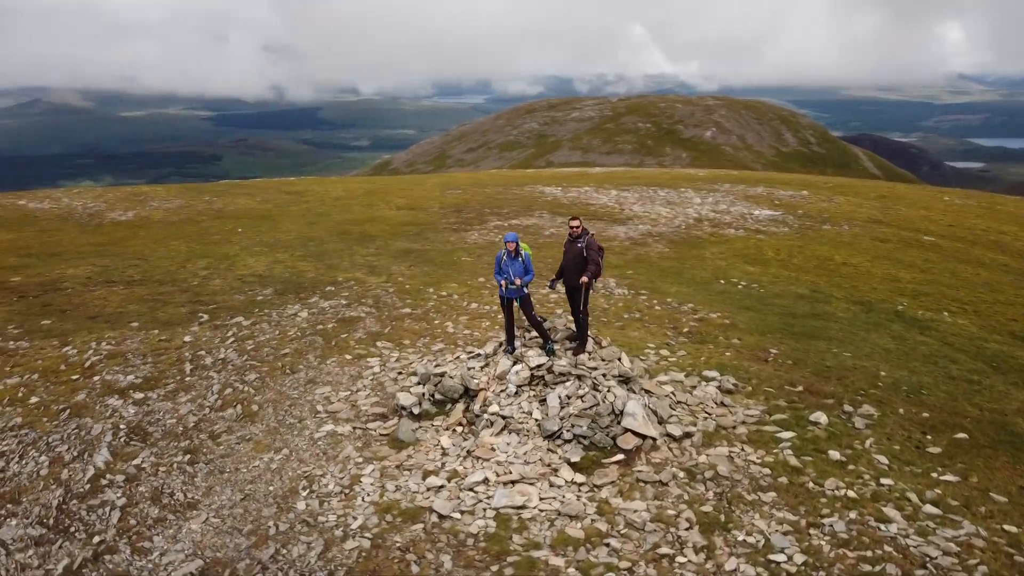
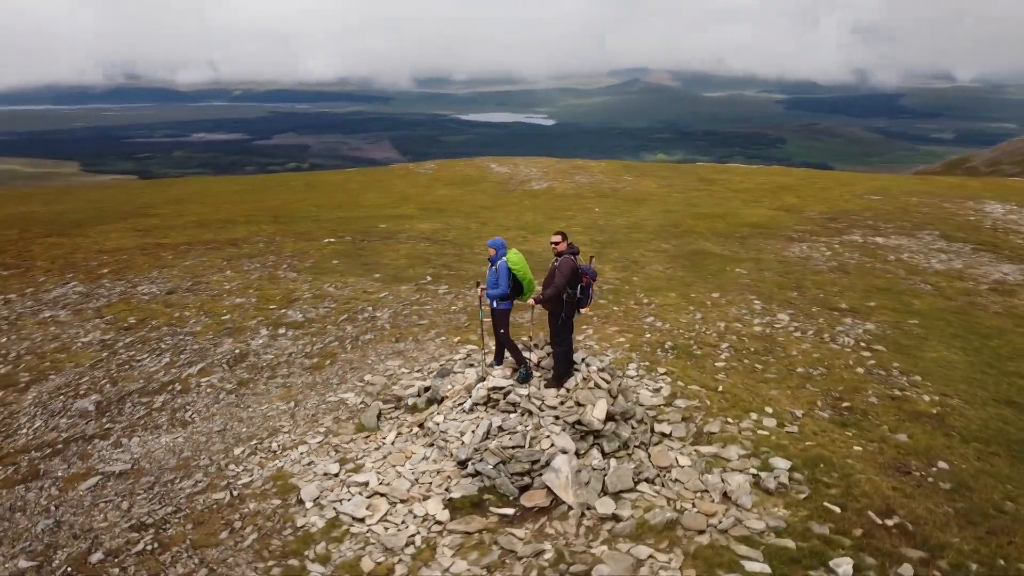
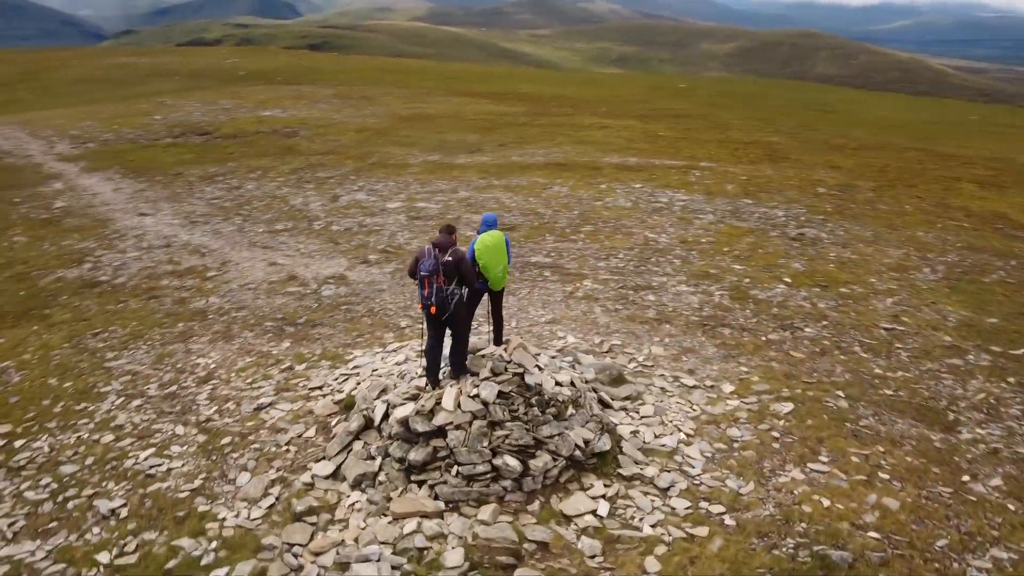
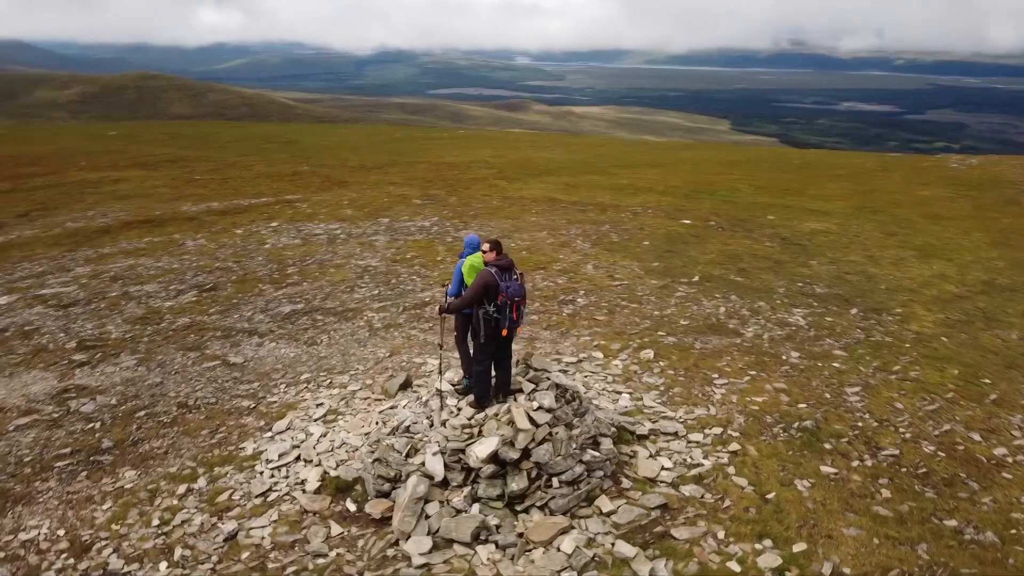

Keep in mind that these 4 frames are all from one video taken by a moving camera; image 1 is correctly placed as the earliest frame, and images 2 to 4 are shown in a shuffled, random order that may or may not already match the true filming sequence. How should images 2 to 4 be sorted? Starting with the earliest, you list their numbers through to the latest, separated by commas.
2, 4, 3
